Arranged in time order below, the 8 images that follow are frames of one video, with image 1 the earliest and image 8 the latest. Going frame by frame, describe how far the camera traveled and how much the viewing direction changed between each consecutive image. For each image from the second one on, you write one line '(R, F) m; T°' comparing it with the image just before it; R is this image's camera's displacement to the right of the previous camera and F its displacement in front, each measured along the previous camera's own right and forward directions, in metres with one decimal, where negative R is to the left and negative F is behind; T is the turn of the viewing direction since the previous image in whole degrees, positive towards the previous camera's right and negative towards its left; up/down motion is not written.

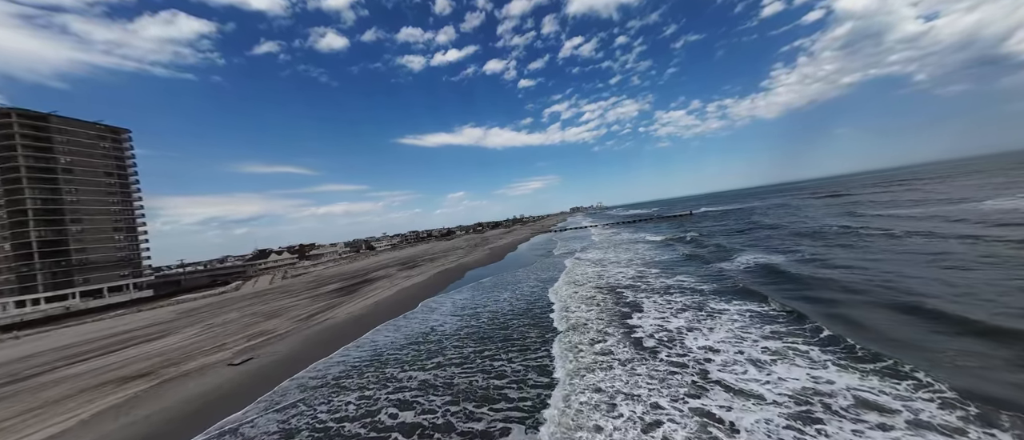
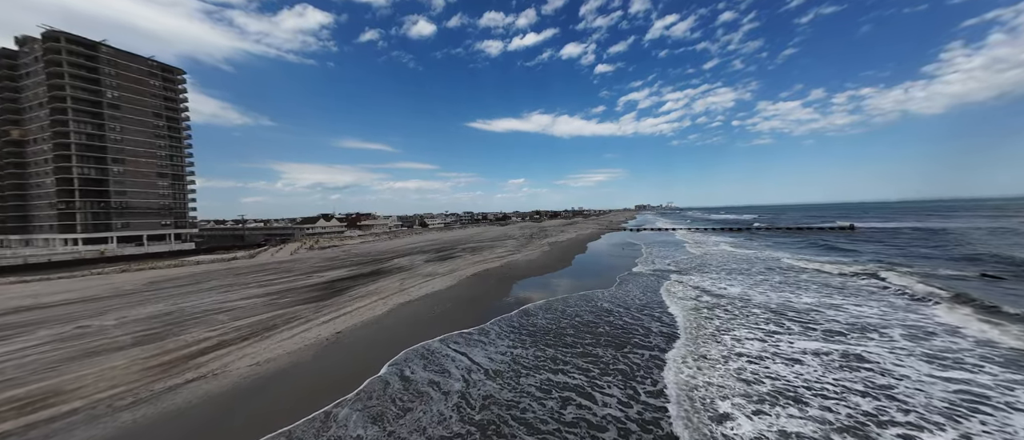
(-1.2, +8.7) m; -11°
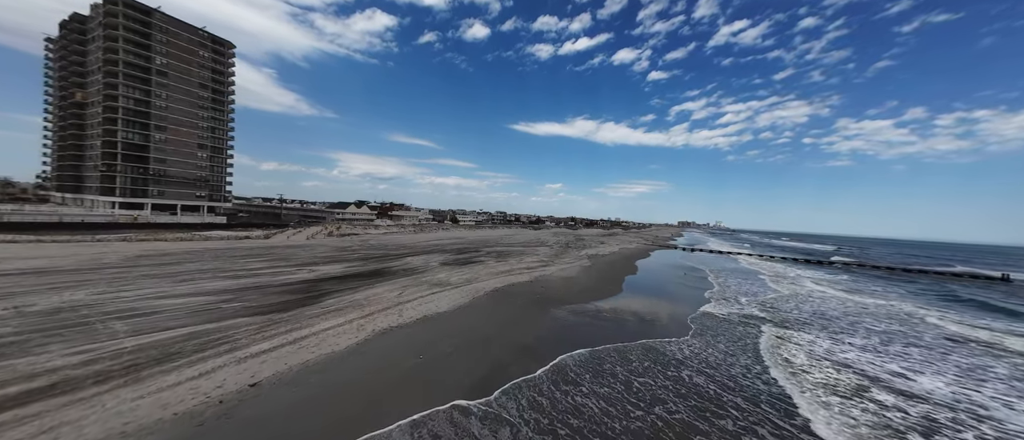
(-0.2, +3.9) m; -6°
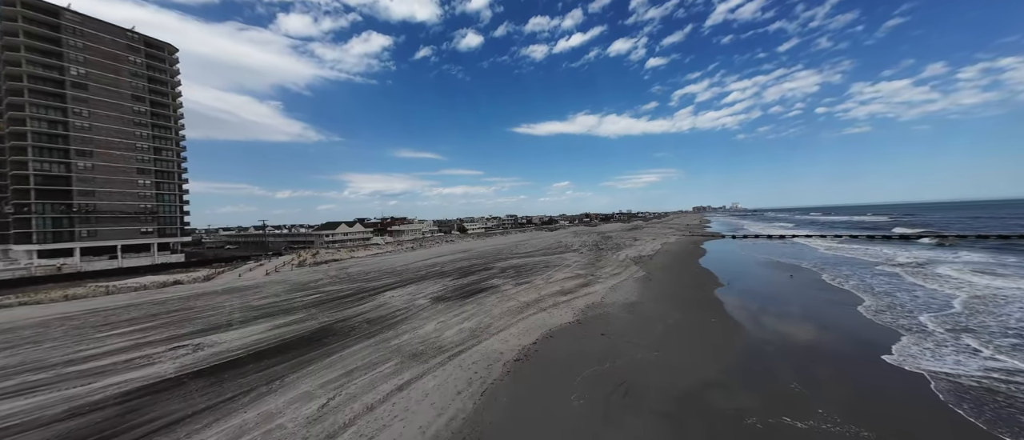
(-0.4, +6.1) m; -2°
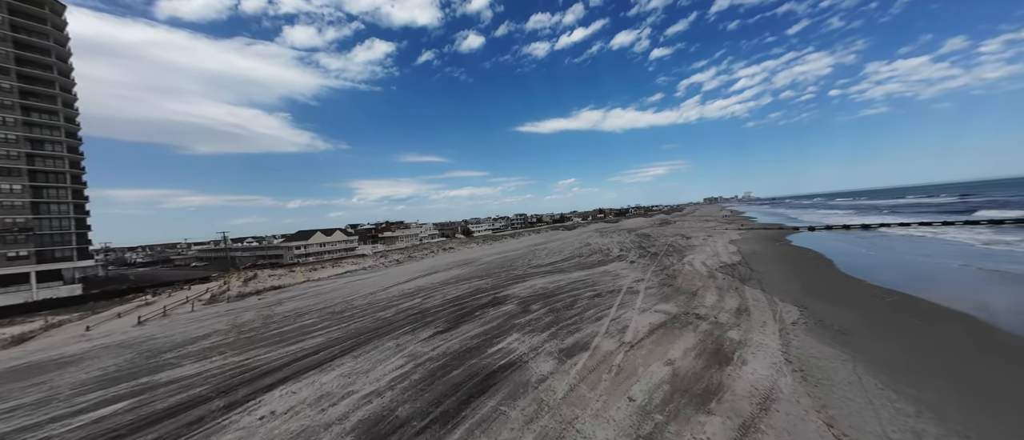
(-0.6, +7.4) m; -1°
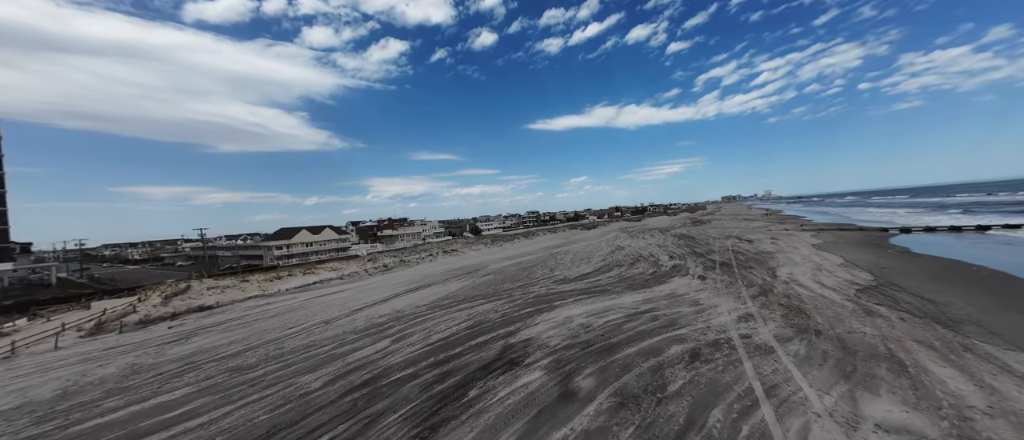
(-0.3, +4.7) m; -2°
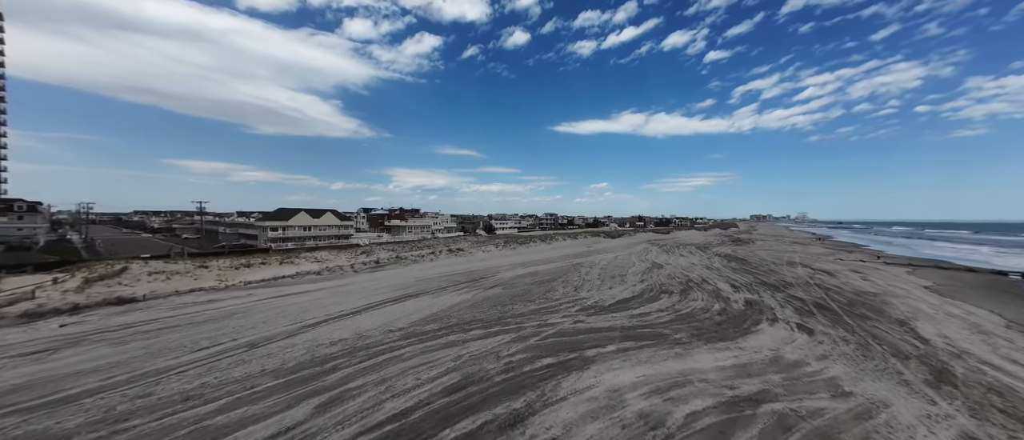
(-0.1, +3.2) m; -3°
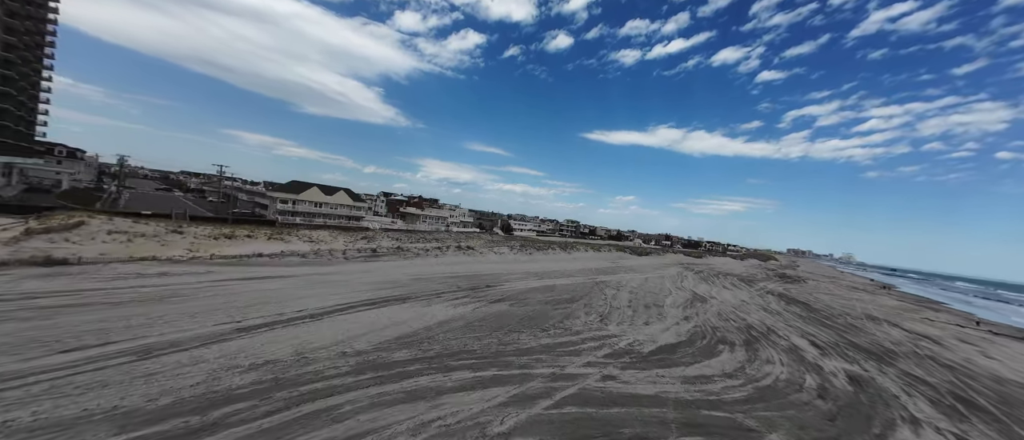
(0.0, +2.3) m; -4°
